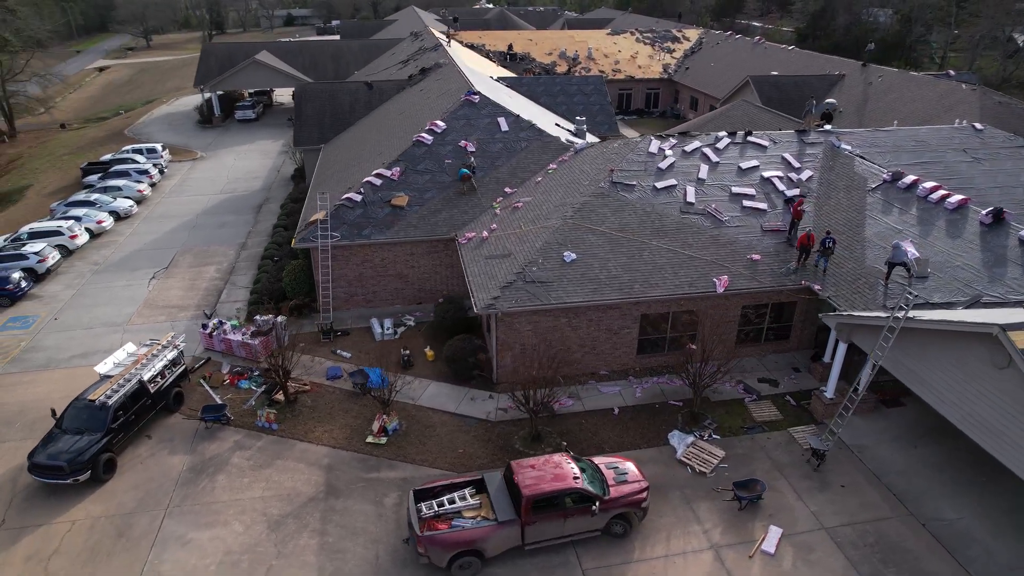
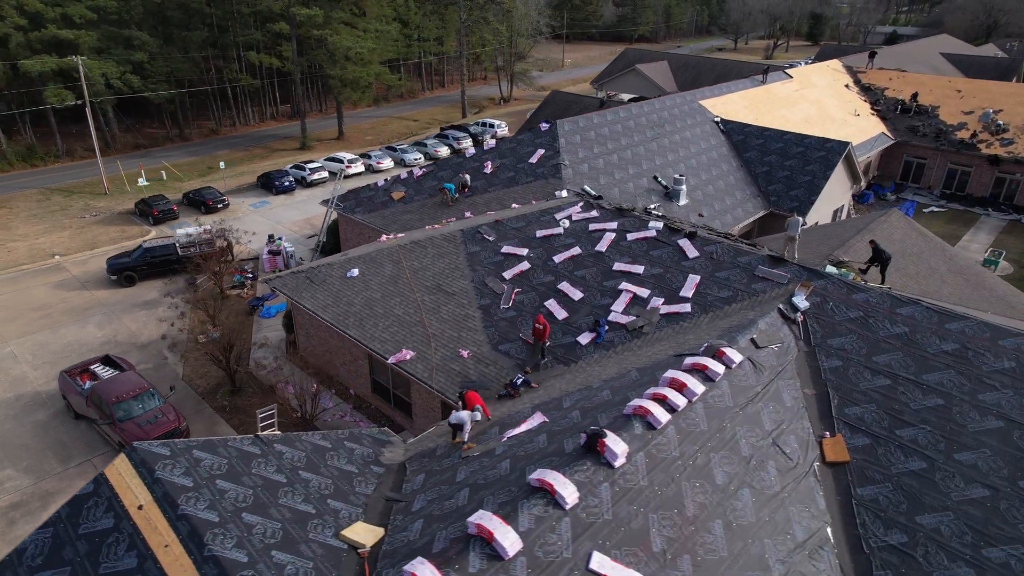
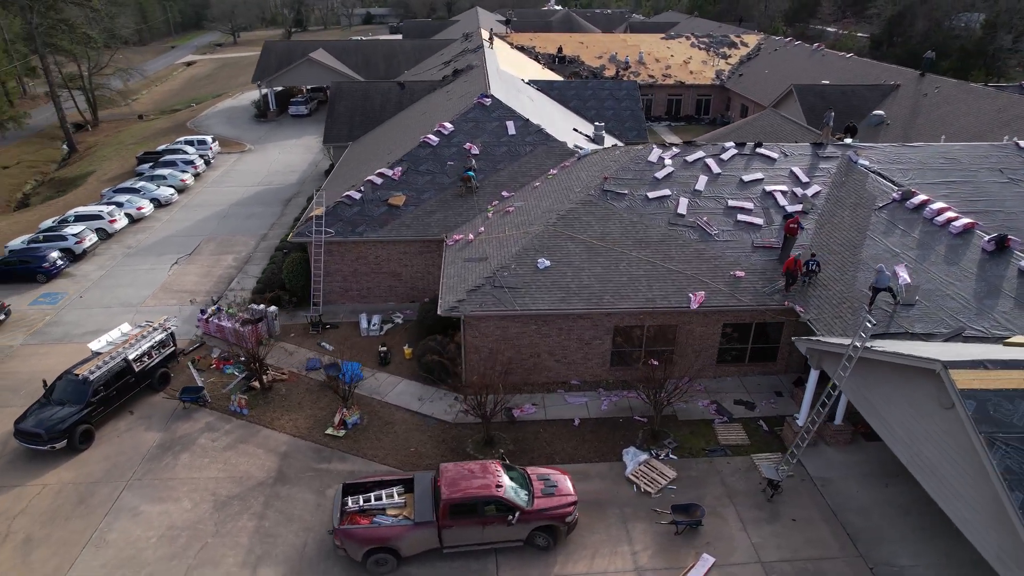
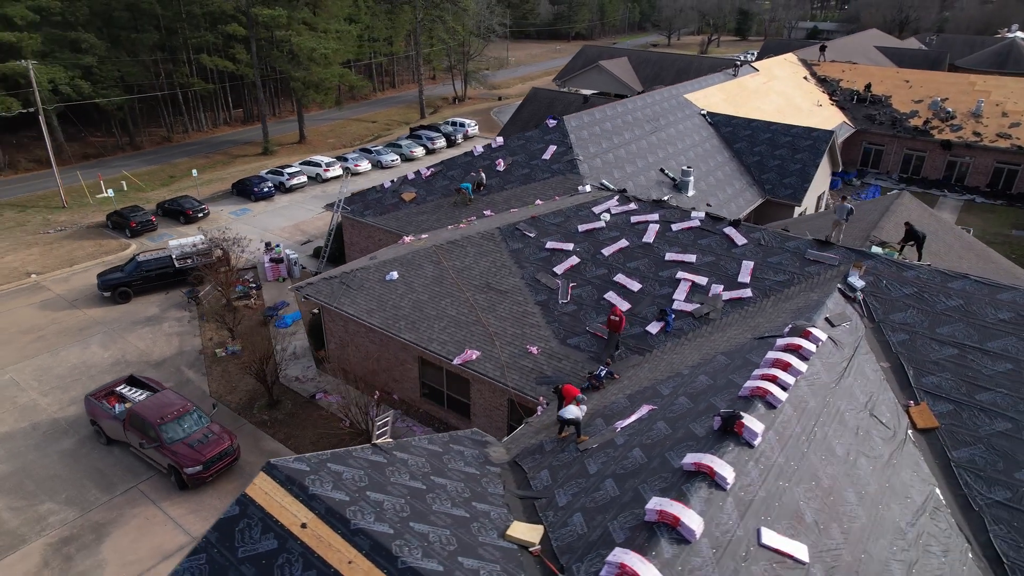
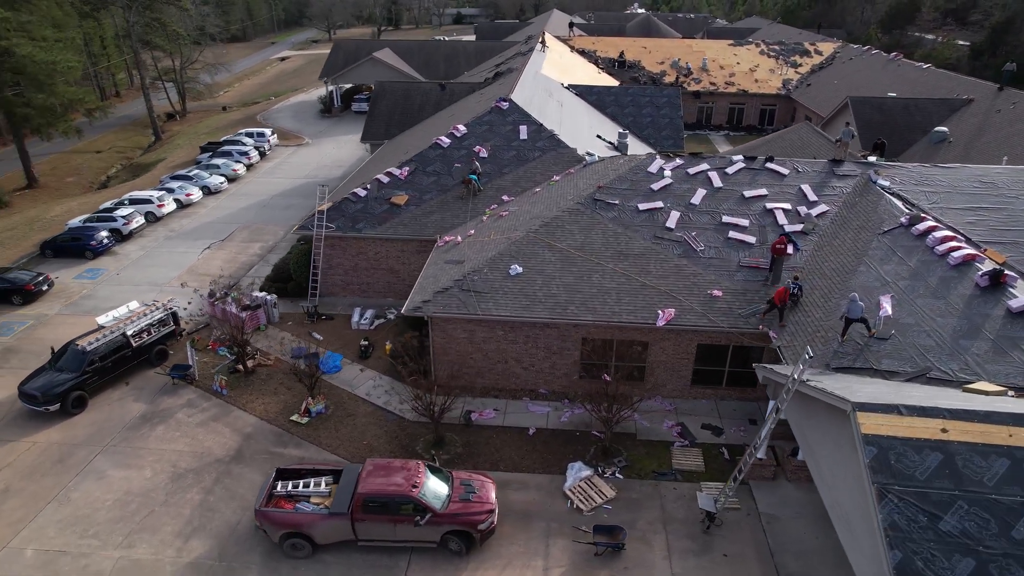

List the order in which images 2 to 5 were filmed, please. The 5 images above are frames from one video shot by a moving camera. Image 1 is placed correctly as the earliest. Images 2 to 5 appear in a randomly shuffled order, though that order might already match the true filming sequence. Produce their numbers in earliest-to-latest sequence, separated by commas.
3, 5, 4, 2
